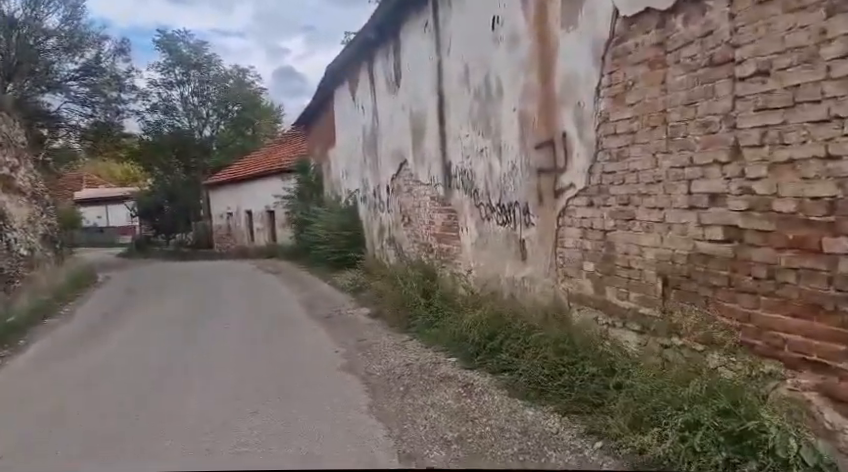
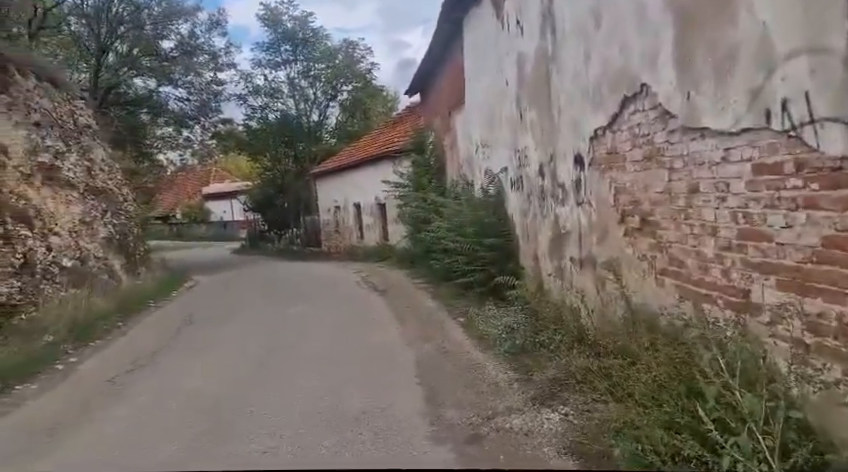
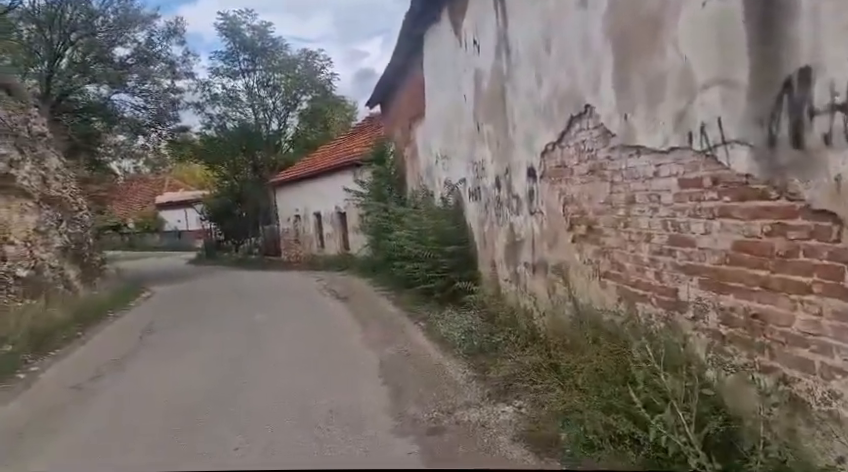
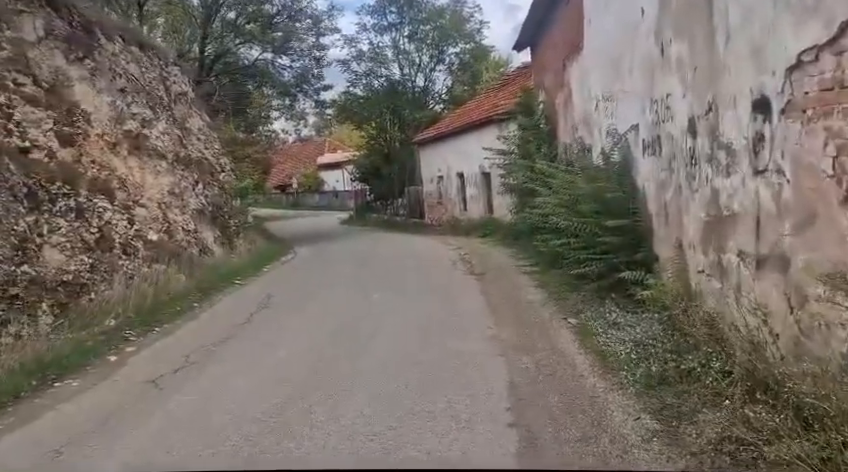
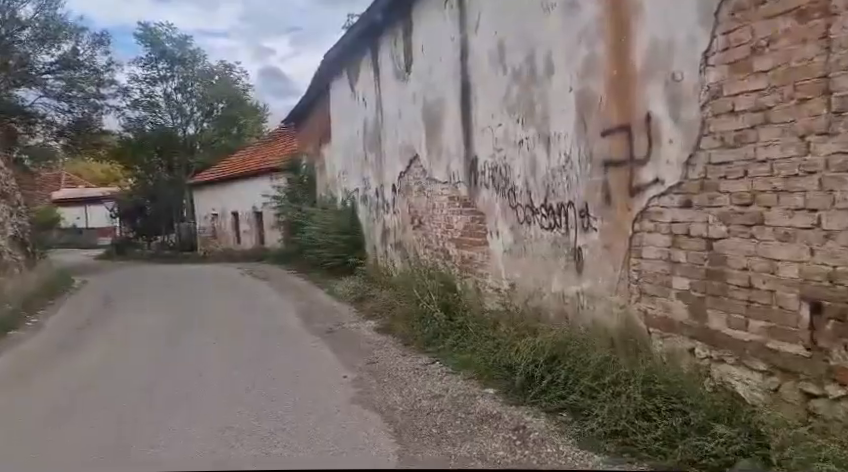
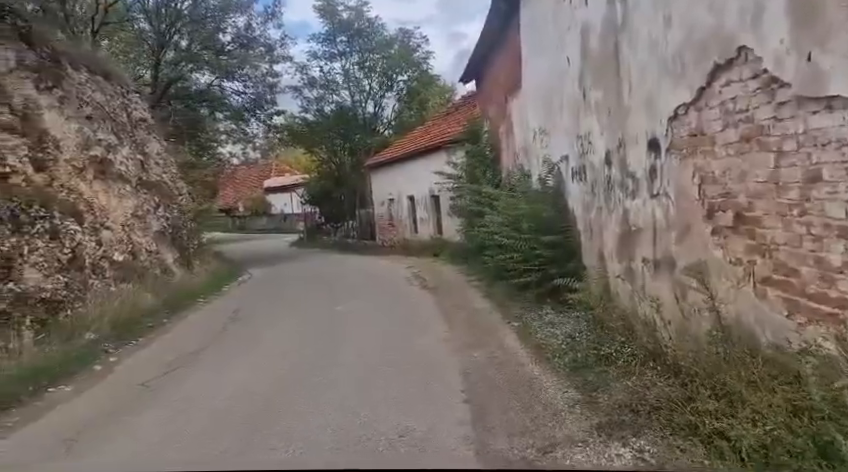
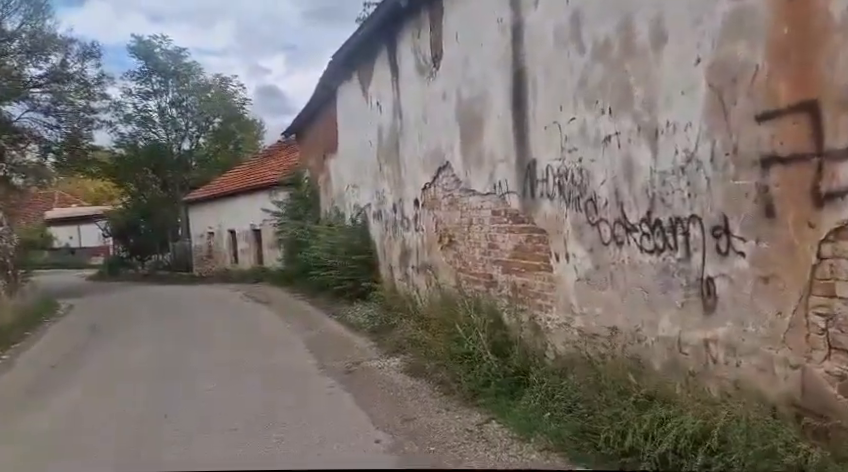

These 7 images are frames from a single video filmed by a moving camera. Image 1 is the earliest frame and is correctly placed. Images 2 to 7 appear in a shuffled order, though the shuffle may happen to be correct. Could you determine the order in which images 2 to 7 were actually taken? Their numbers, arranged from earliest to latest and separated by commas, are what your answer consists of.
5, 7, 3, 2, 6, 4
